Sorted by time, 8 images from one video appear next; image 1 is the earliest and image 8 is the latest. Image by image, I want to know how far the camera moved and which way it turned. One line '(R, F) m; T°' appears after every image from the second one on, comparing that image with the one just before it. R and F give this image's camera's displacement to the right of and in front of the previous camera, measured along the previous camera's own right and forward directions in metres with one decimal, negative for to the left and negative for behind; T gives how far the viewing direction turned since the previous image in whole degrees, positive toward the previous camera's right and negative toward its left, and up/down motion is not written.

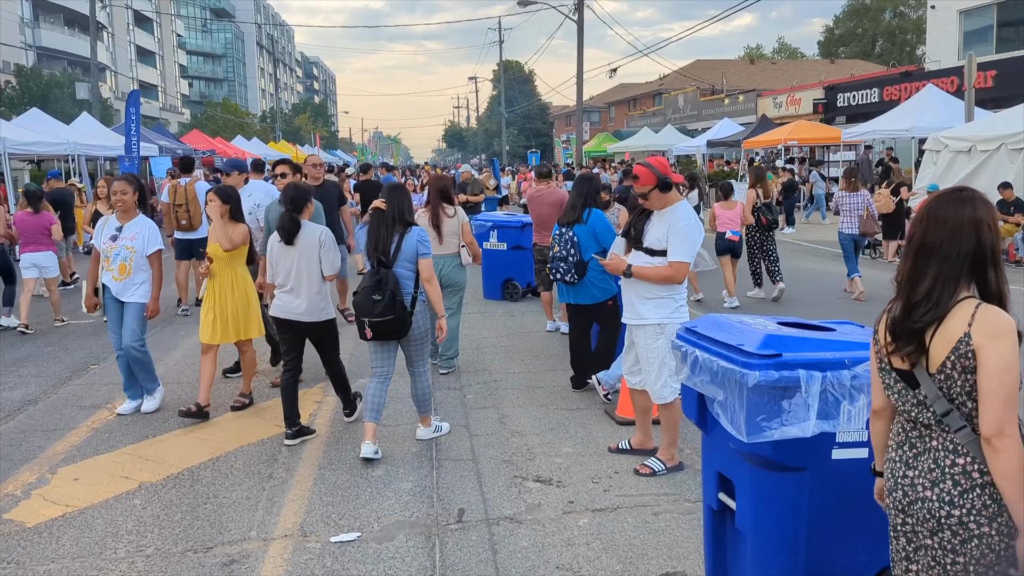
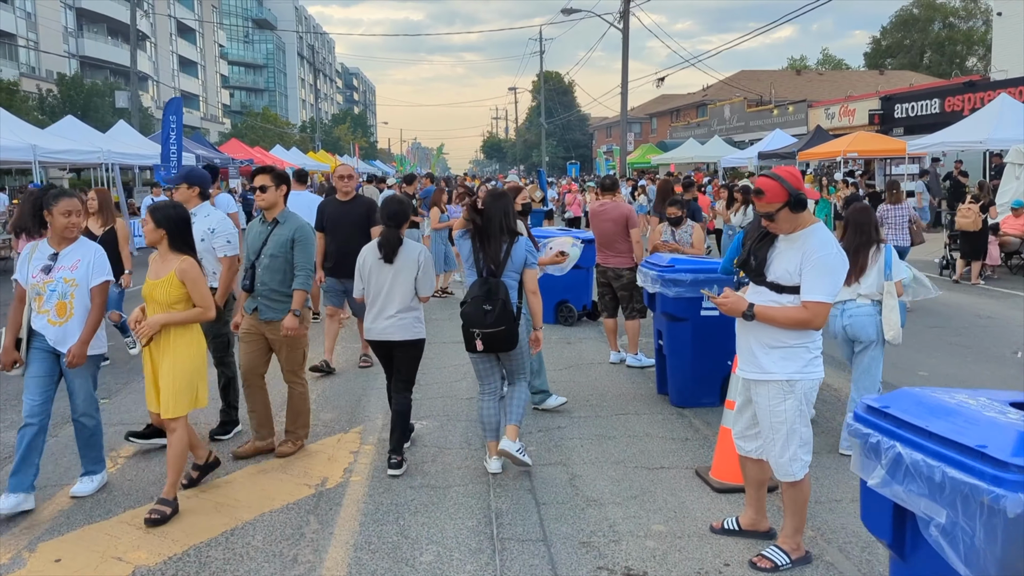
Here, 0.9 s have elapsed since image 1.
(-0.2, +0.9) m; -2°
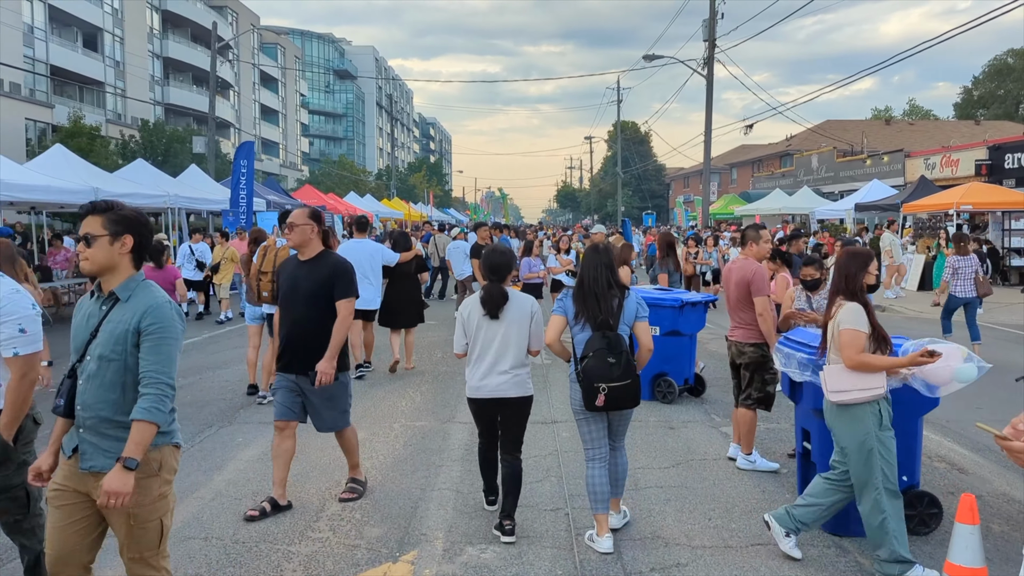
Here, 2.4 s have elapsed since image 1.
(-0.2, +1.3) m; -5°
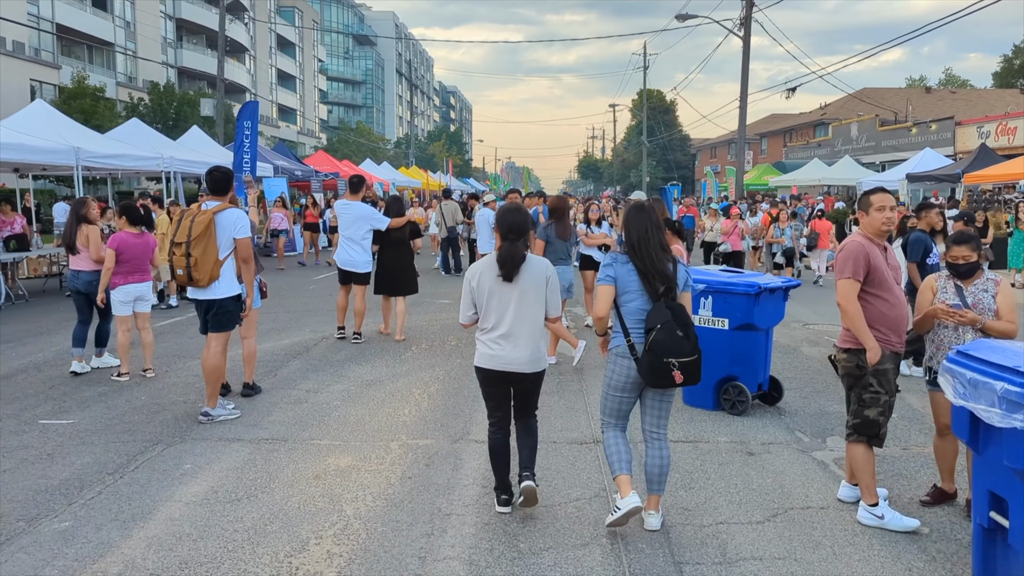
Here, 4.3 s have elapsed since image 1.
(-0.1, +1.6) m; -1°
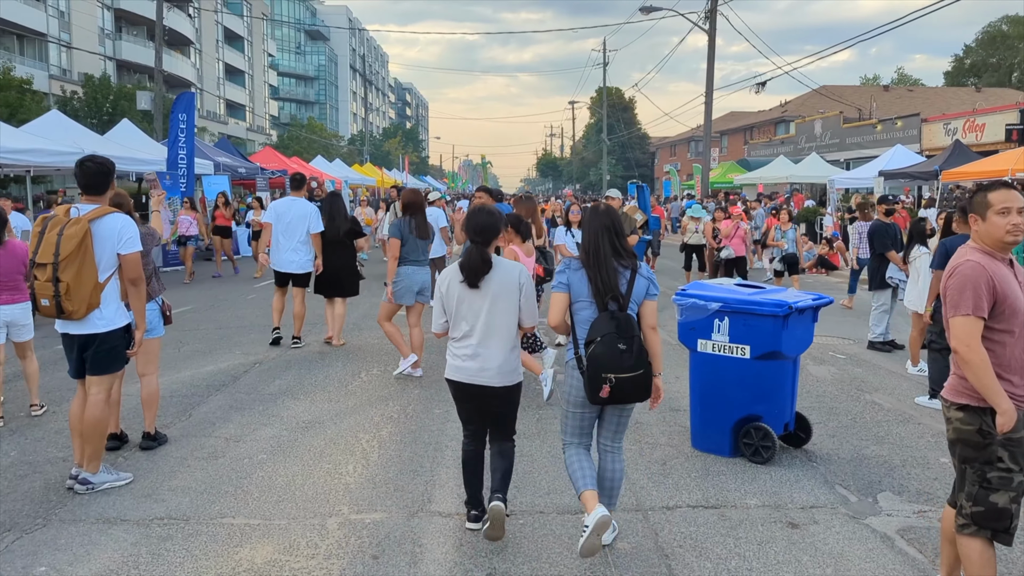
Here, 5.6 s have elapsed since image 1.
(-0.1, +1.3) m; +3°
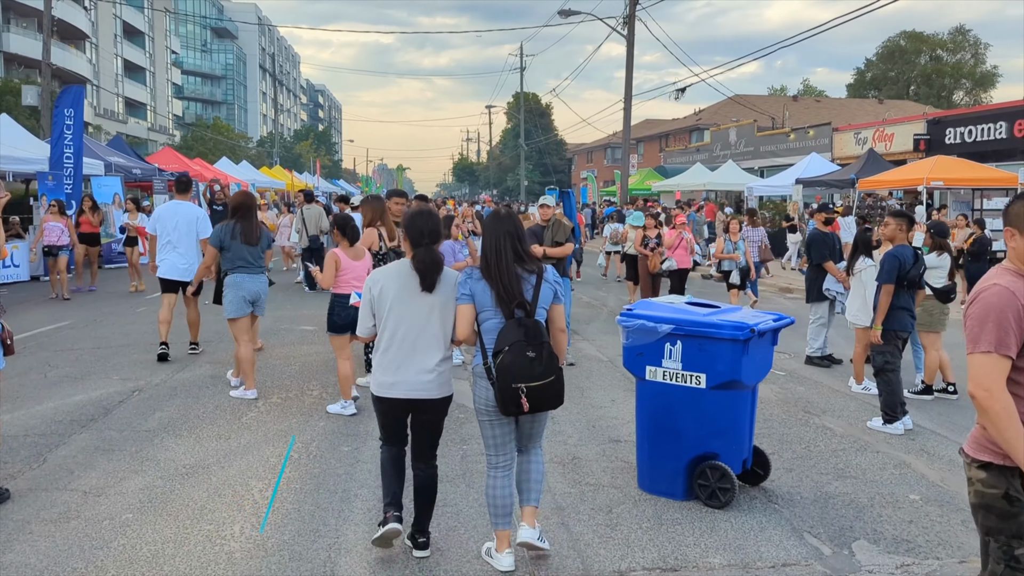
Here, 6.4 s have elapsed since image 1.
(0.0, +0.8) m; +6°
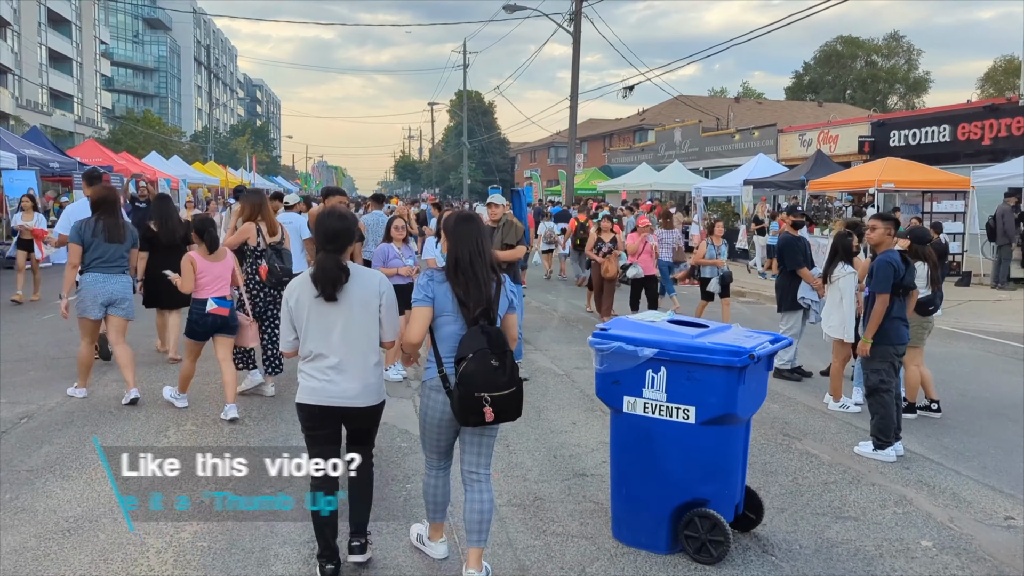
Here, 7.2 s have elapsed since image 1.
(-0.1, +0.8) m; +4°
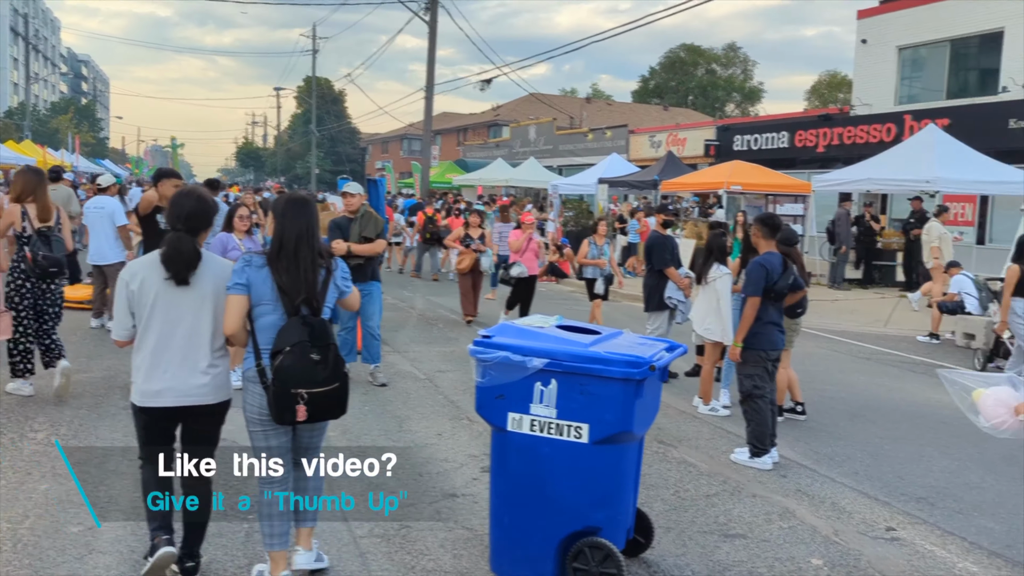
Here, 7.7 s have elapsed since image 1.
(-0.1, +0.5) m; +10°
